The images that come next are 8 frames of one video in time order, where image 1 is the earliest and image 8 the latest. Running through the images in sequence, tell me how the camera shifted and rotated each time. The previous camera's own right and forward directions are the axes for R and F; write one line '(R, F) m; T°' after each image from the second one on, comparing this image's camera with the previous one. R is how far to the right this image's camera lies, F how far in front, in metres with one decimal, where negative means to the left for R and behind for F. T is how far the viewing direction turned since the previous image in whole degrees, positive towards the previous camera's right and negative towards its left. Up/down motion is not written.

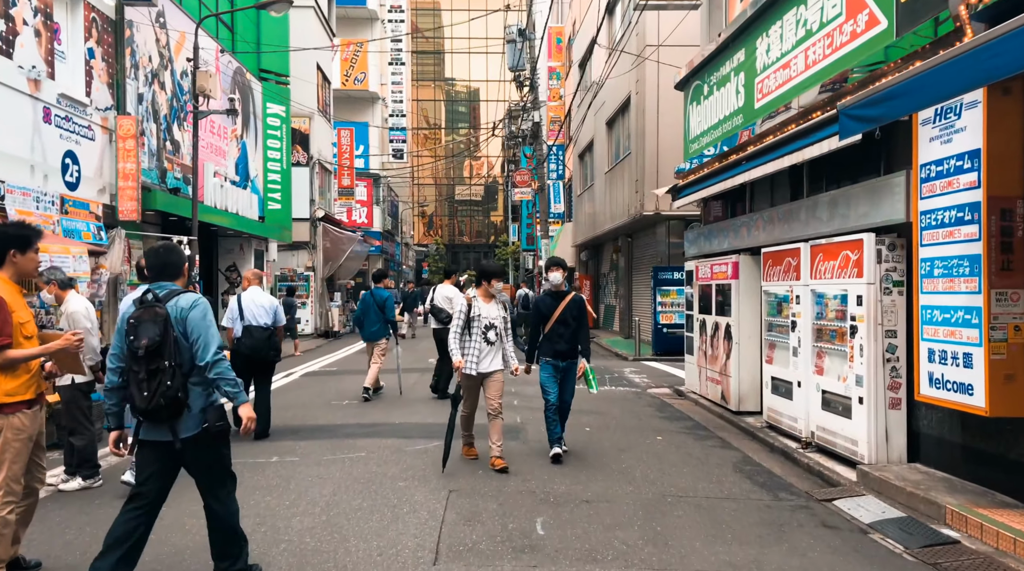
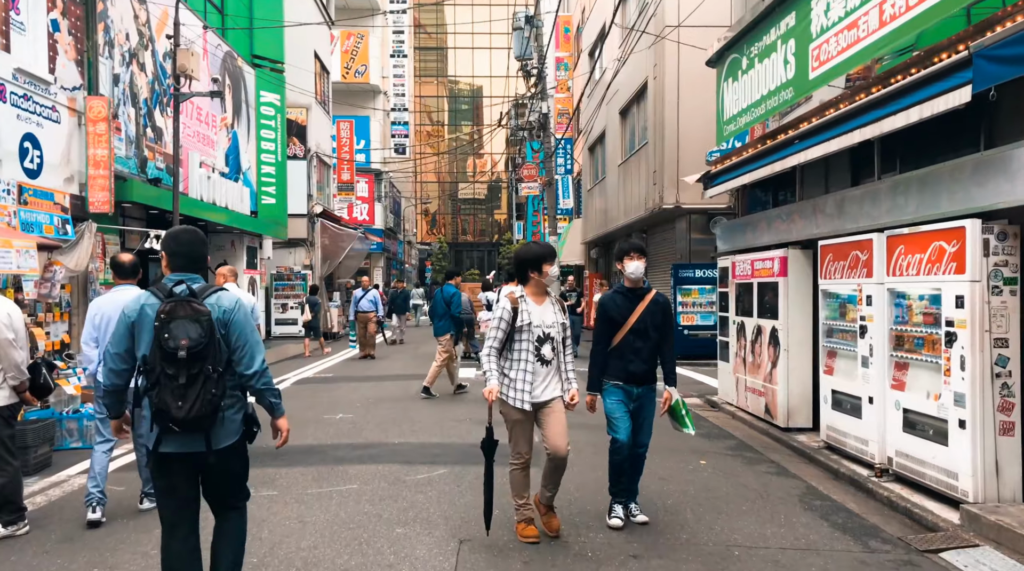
(-0.1, +1.2) m; 0°
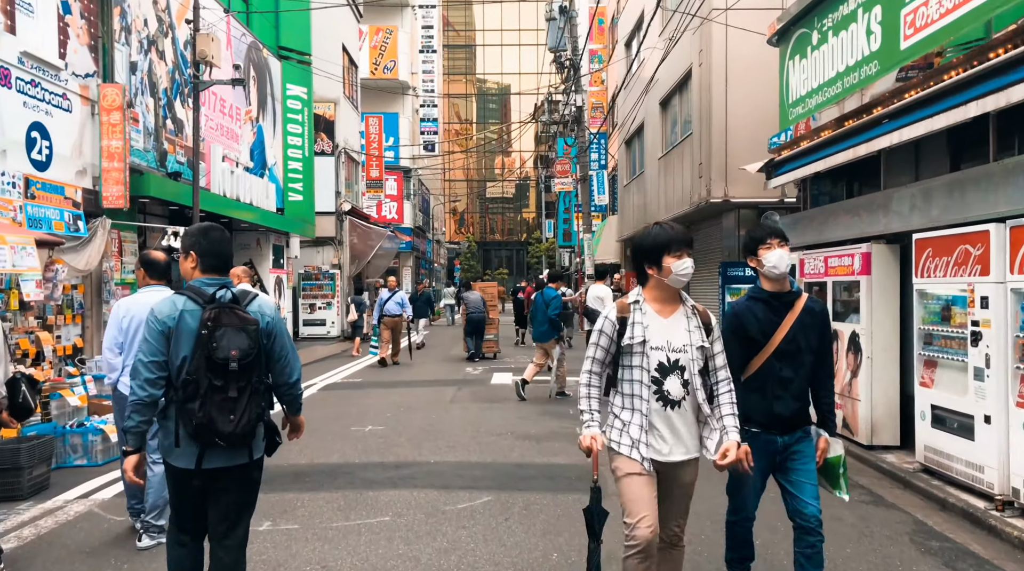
(-0.2, +0.9) m; -2°
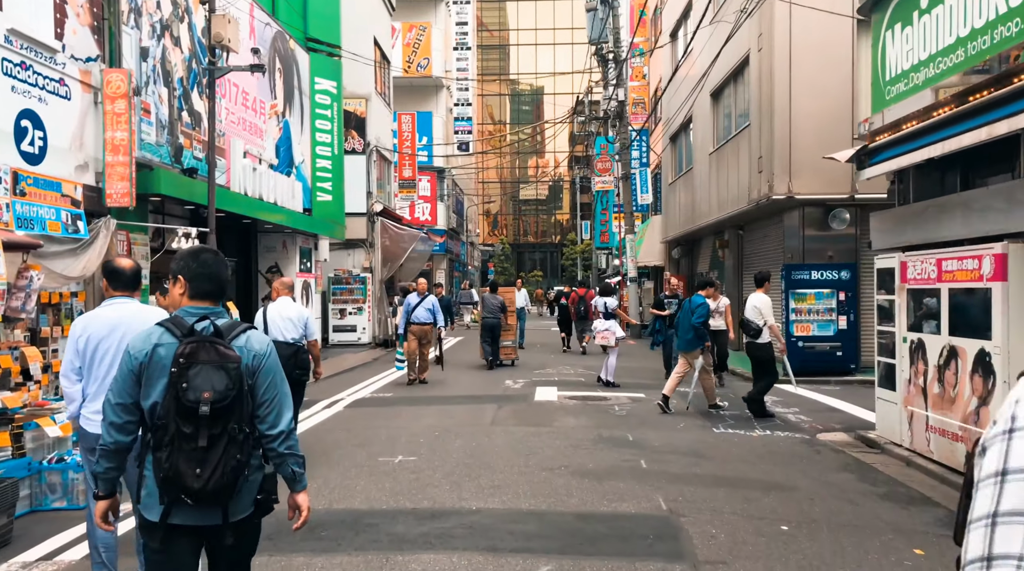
(-0.2, +1.2) m; -2°
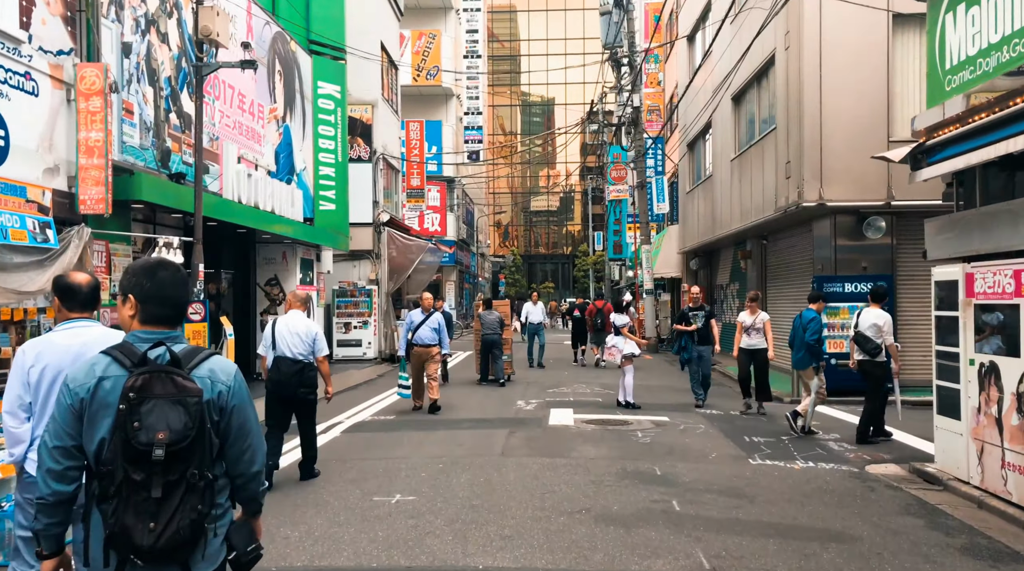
(0.0, +0.9) m; -1°
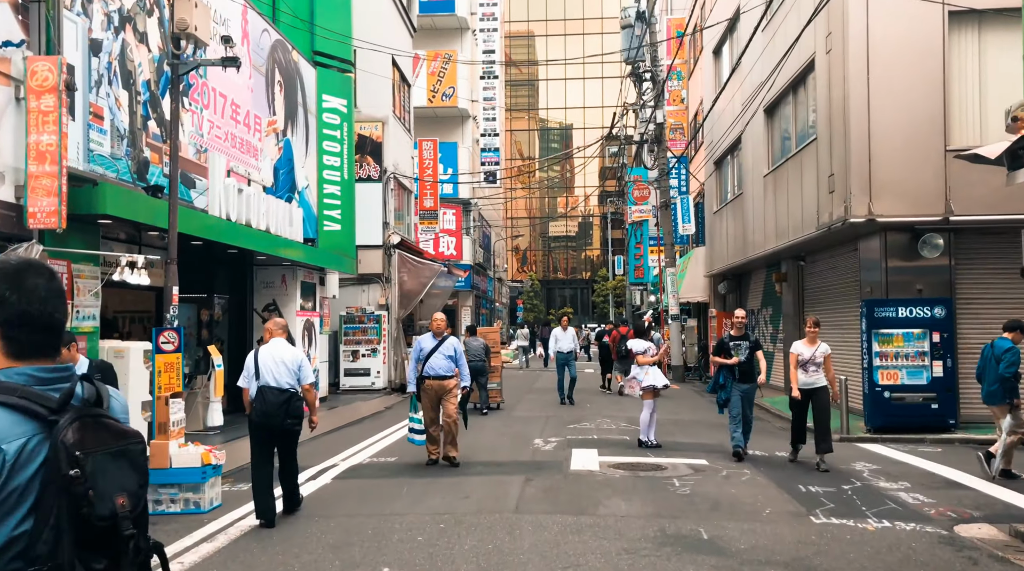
(0.0, +1.3) m; -1°
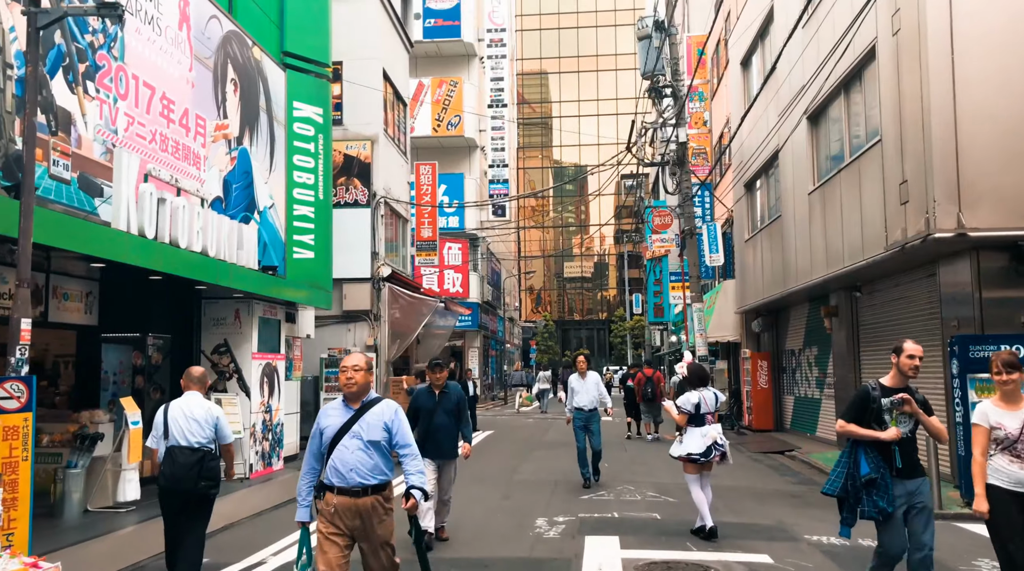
(+0.2, +2.6) m; -1°
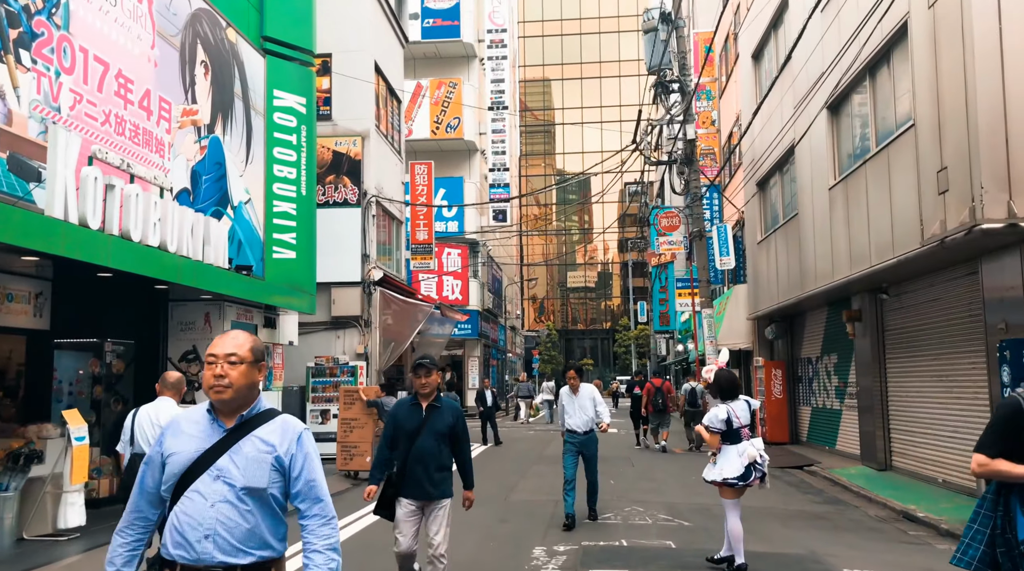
(+0.1, +1.1) m; 0°
